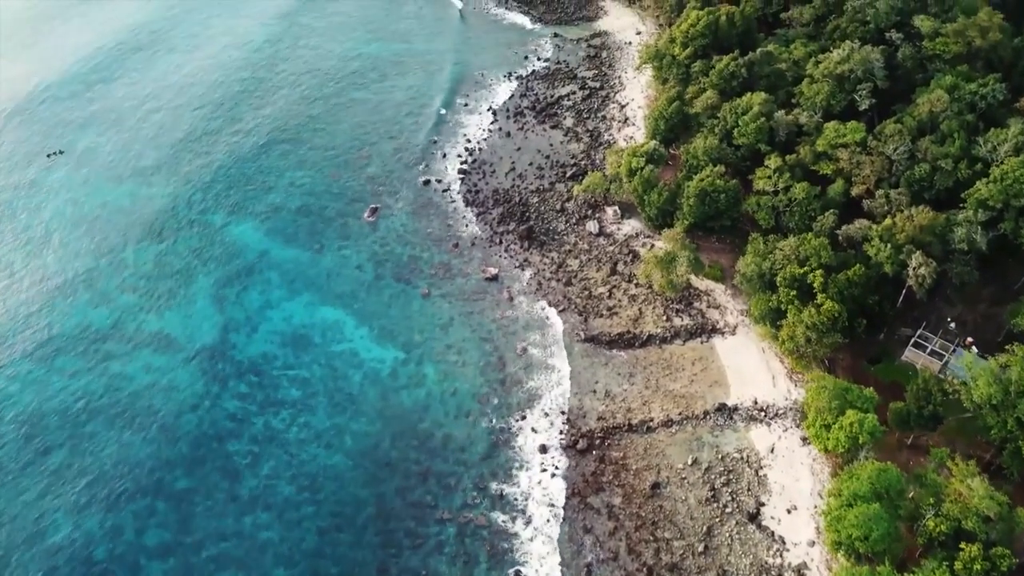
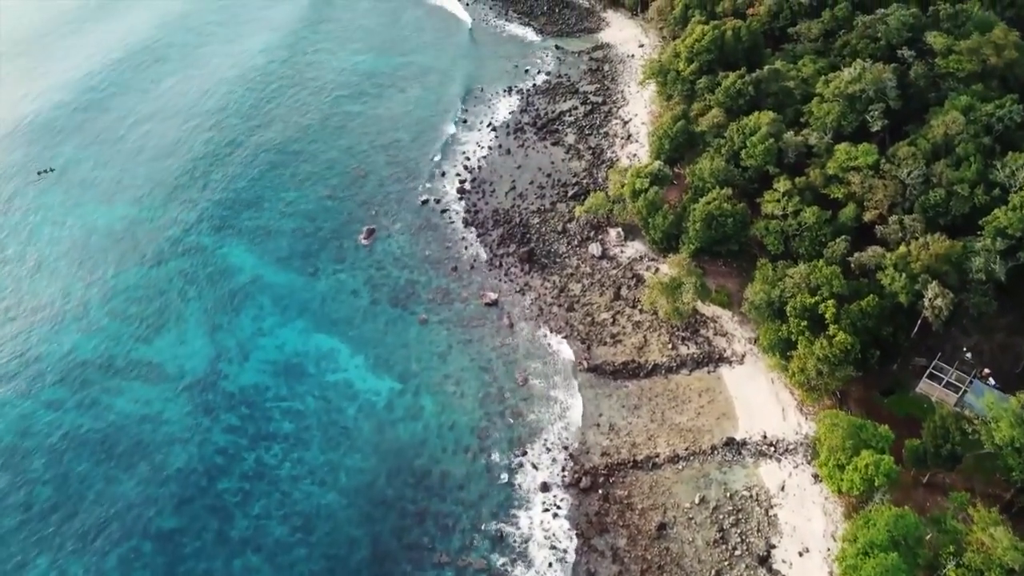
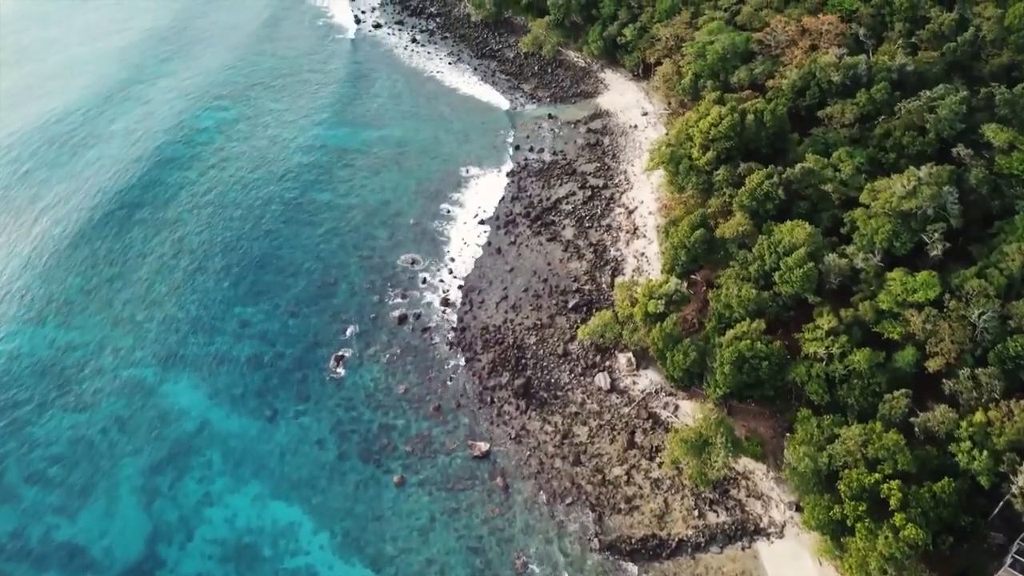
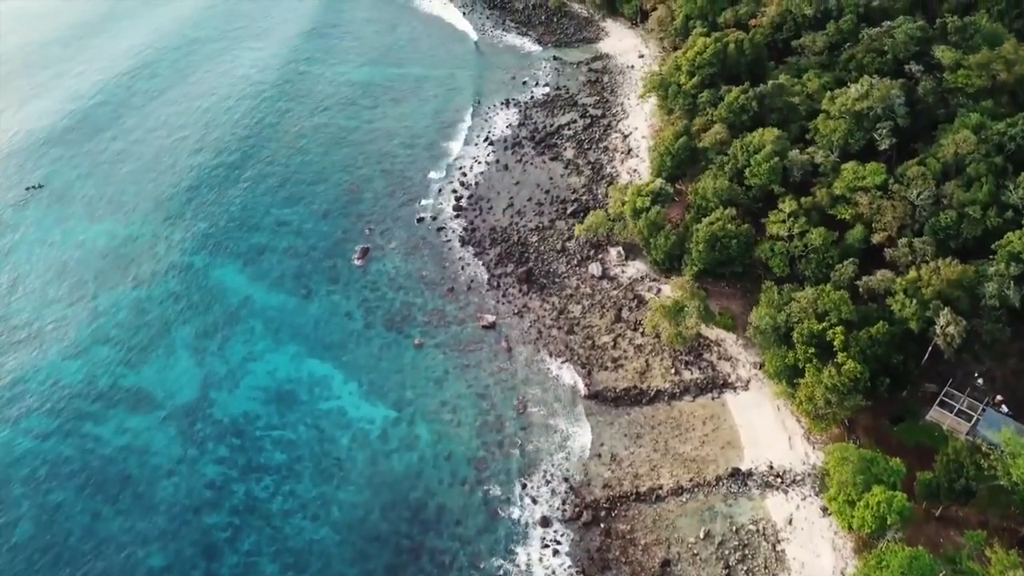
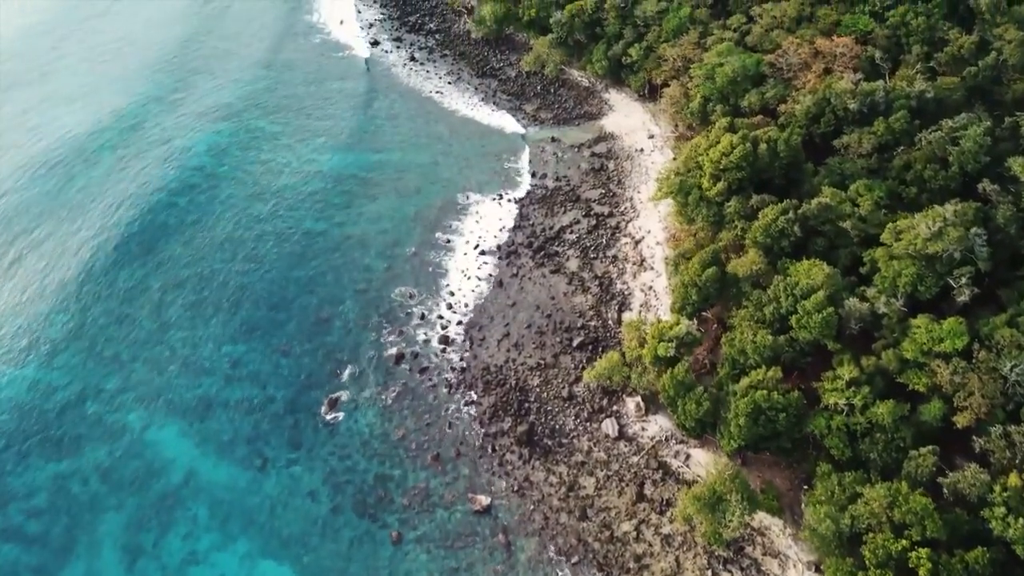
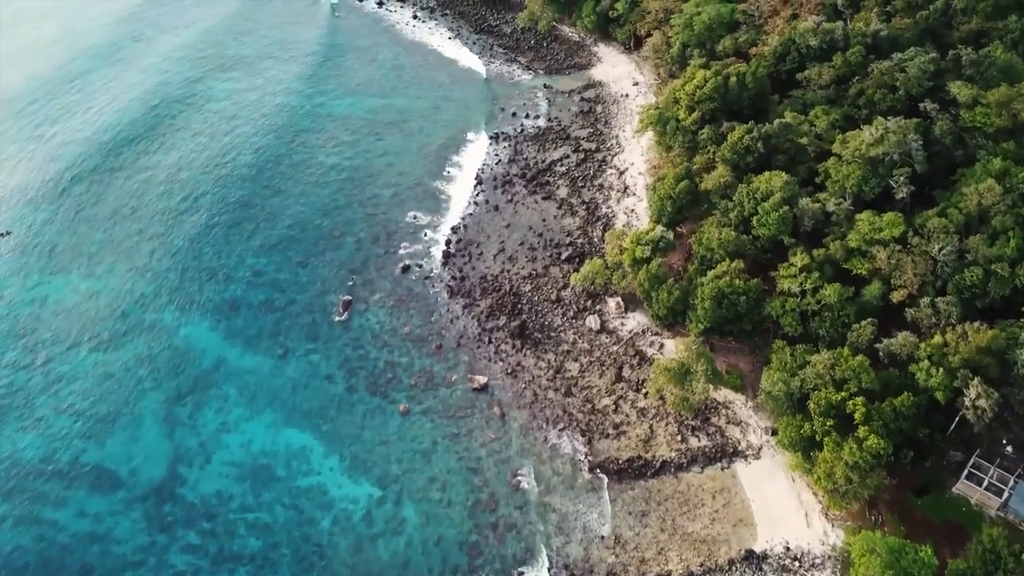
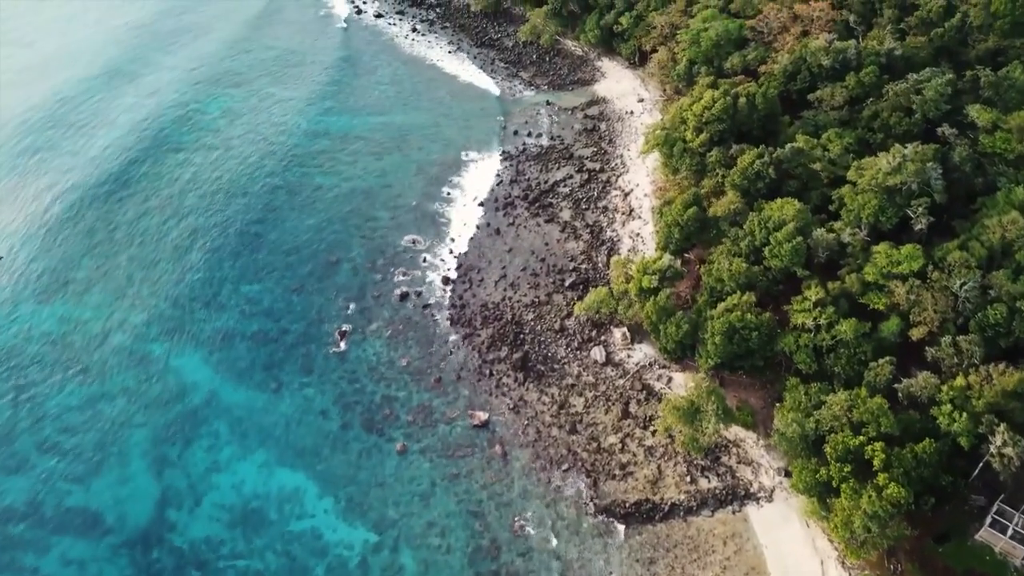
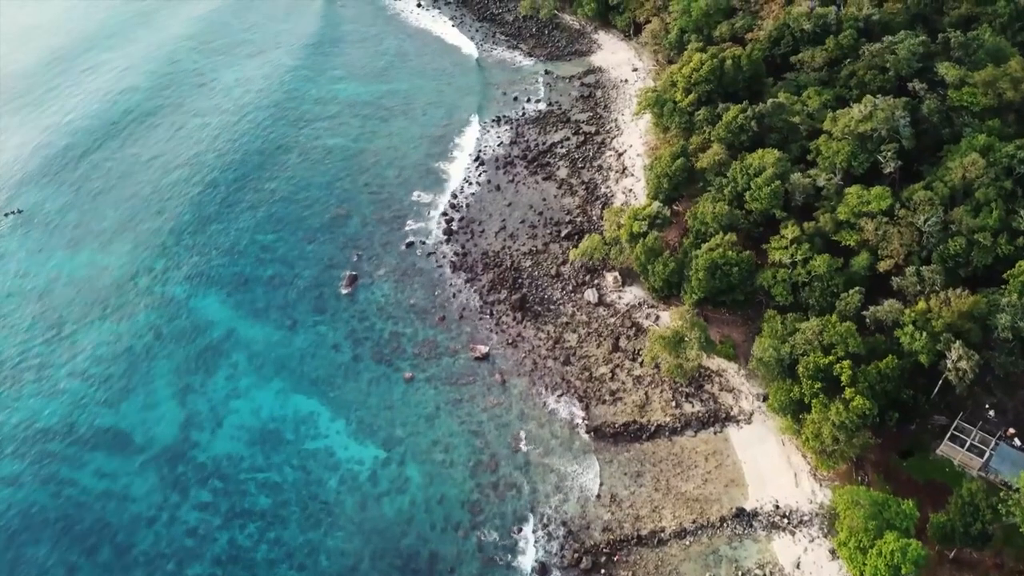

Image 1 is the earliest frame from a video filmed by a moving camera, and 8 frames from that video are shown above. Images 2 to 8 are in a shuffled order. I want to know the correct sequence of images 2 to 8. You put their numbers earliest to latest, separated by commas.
2, 4, 8, 6, 7, 3, 5
